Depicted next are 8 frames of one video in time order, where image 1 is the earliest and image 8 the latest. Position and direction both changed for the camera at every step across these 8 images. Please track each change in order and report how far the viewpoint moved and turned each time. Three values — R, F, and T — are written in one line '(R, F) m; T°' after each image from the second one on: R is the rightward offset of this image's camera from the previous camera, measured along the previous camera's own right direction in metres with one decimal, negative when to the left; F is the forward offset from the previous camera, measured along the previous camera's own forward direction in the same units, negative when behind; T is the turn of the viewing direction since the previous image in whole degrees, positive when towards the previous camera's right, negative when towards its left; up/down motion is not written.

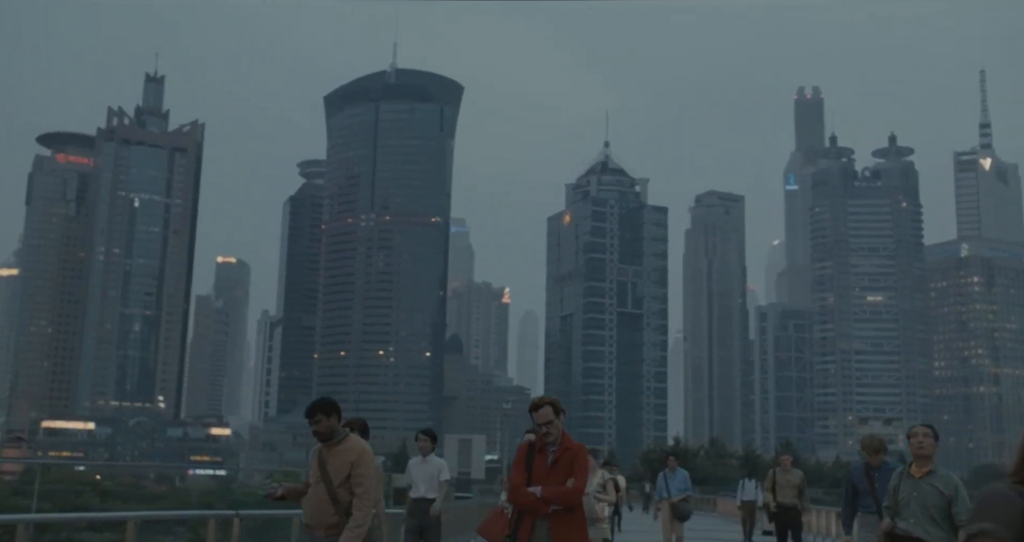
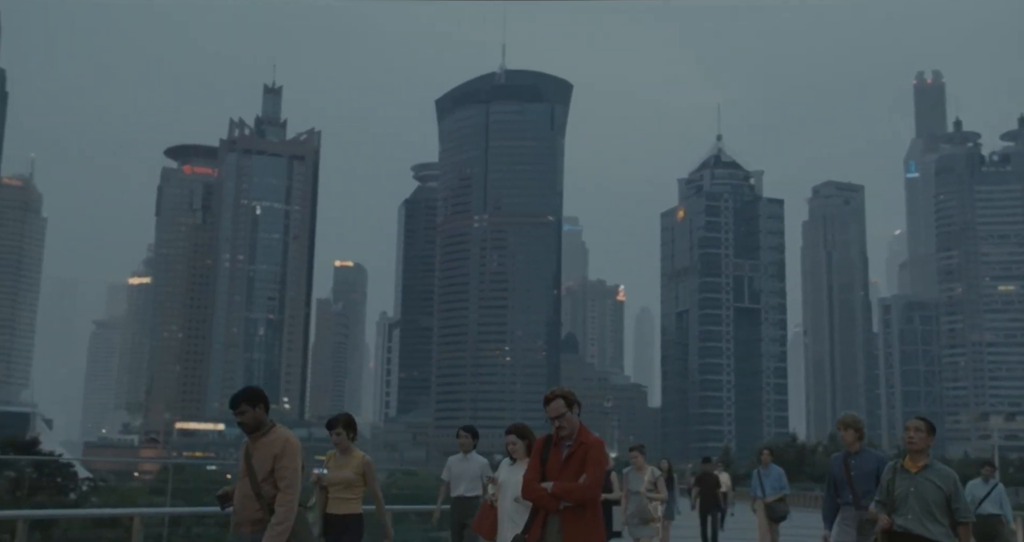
(+0.7, -1.3) m; -6°
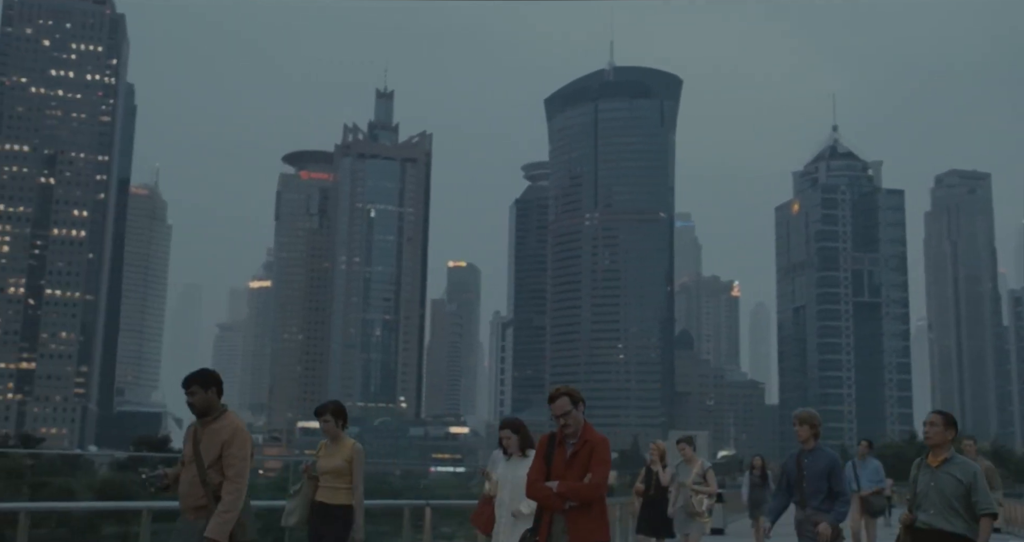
(+0.8, -1.3) m; -6°
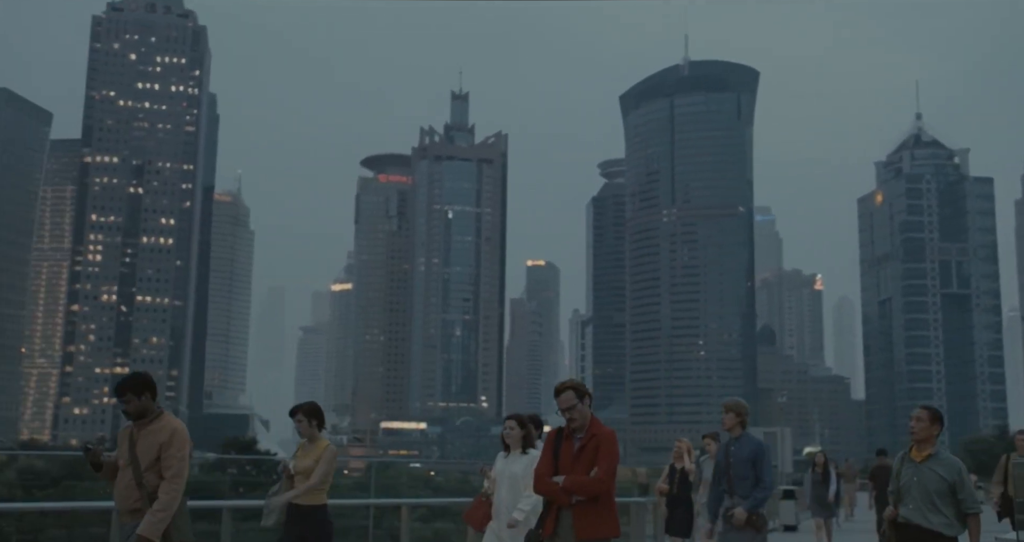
(+0.5, -1.1) m; -4°
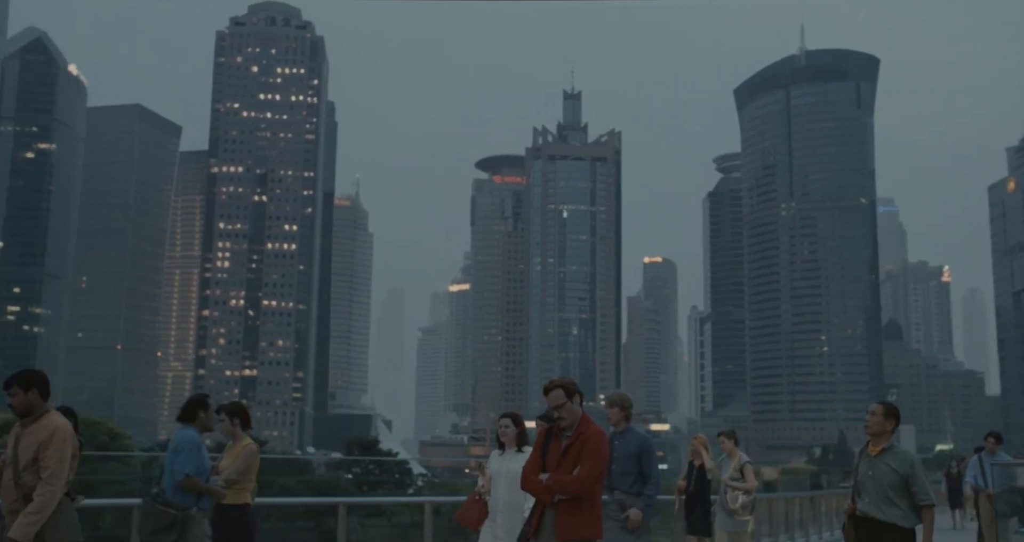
(+0.5, -1.5) m; -6°
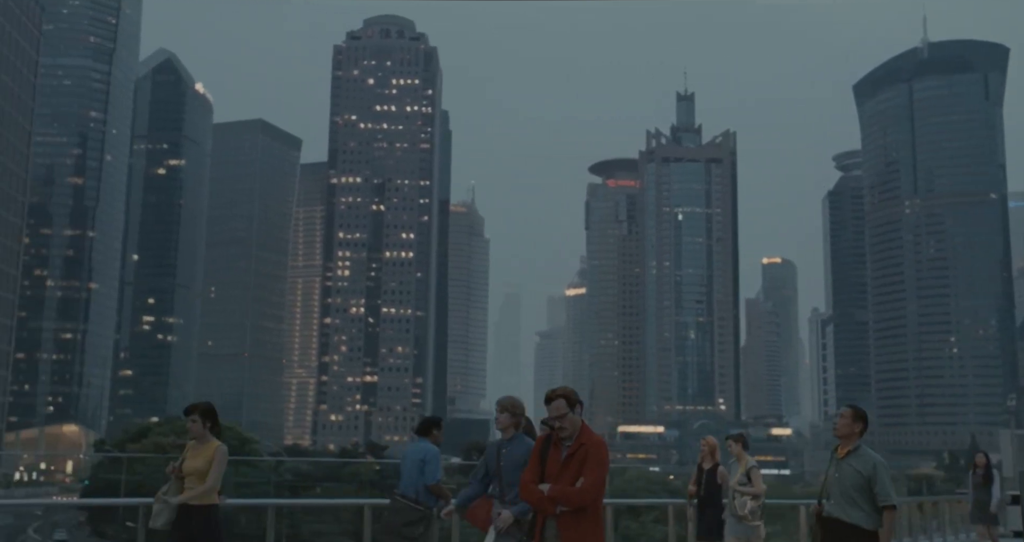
(+0.3, -1.2) m; -6°
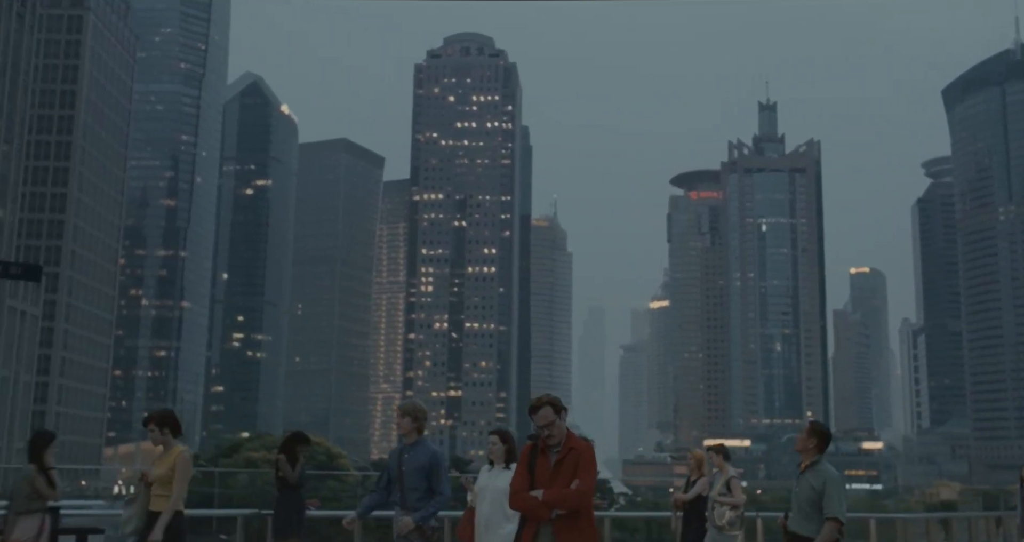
(+0.2, -1.0) m; -4°
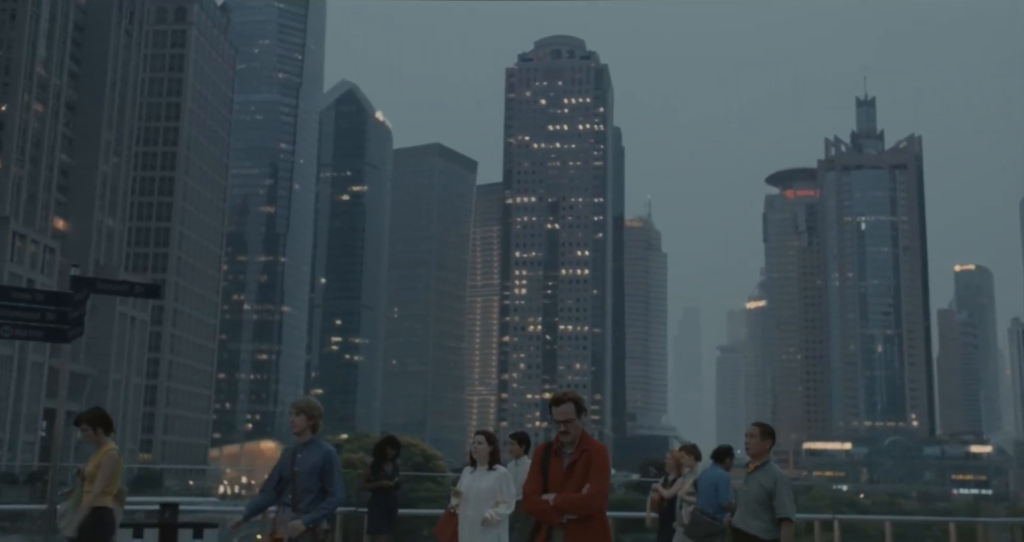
(+0.2, -0.8) m; -5°
